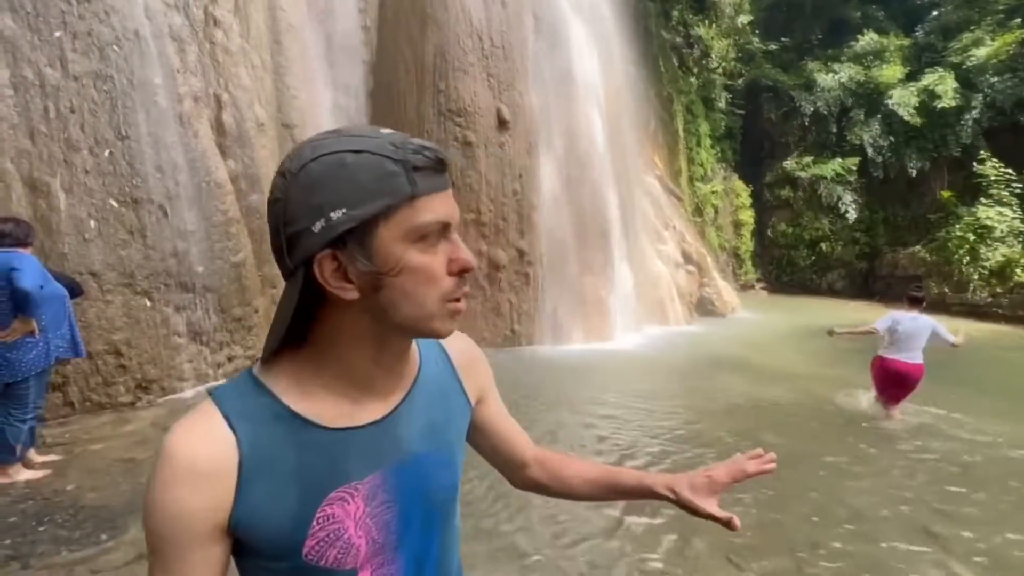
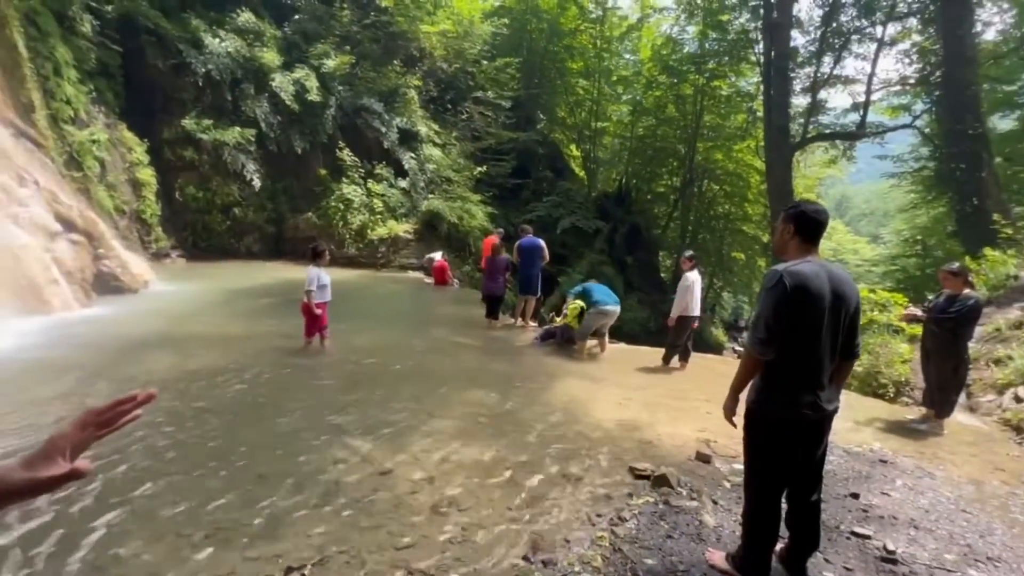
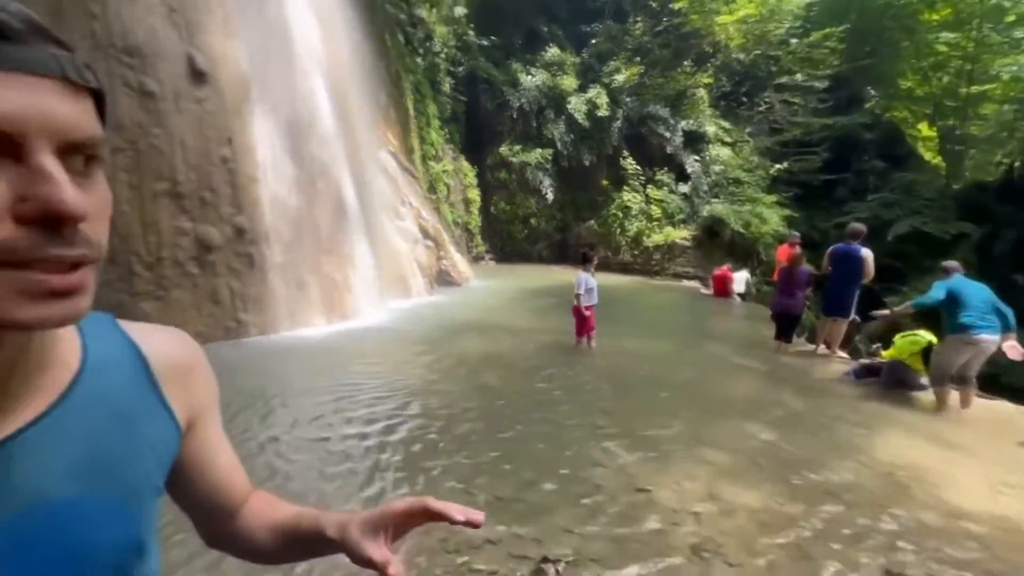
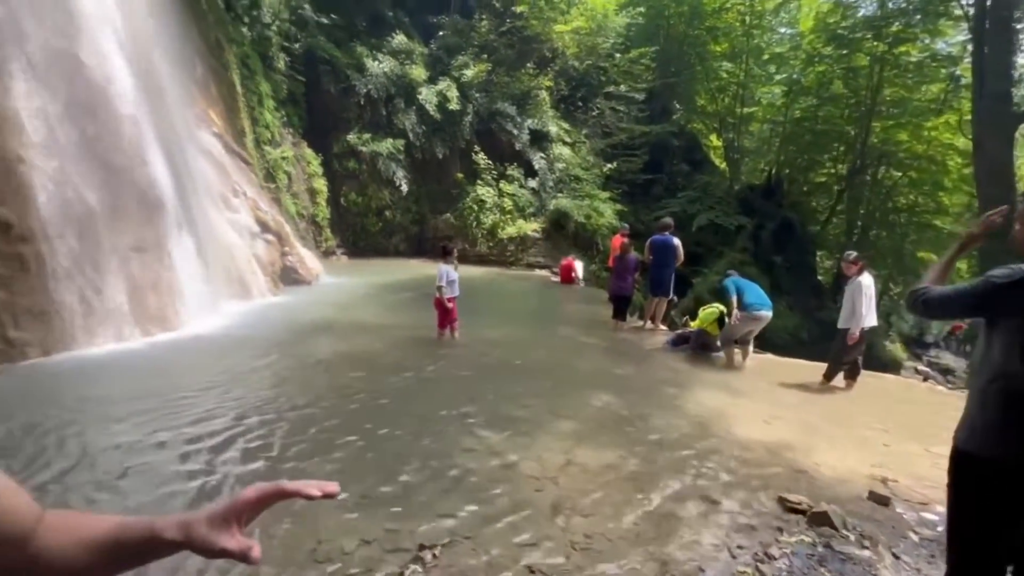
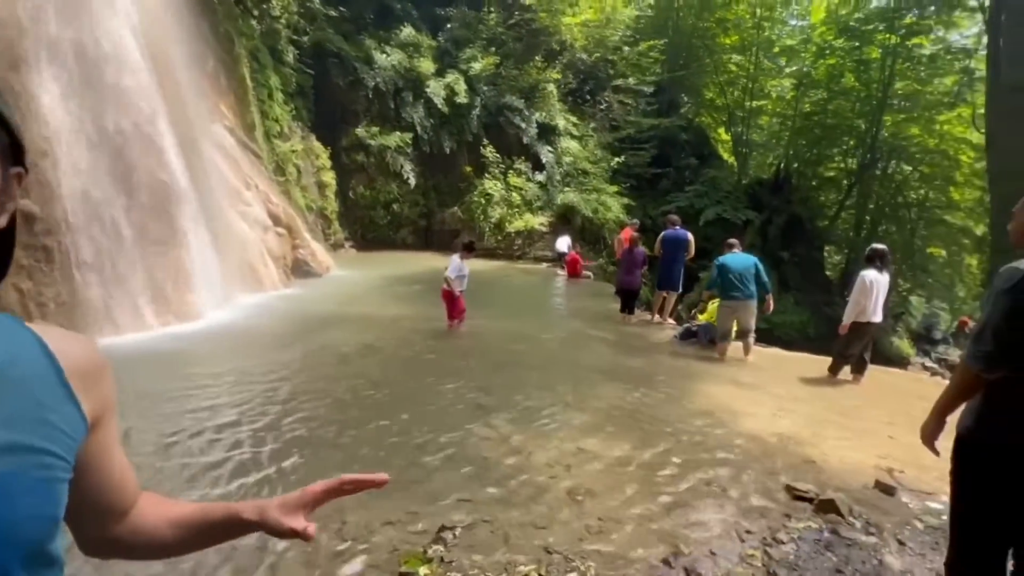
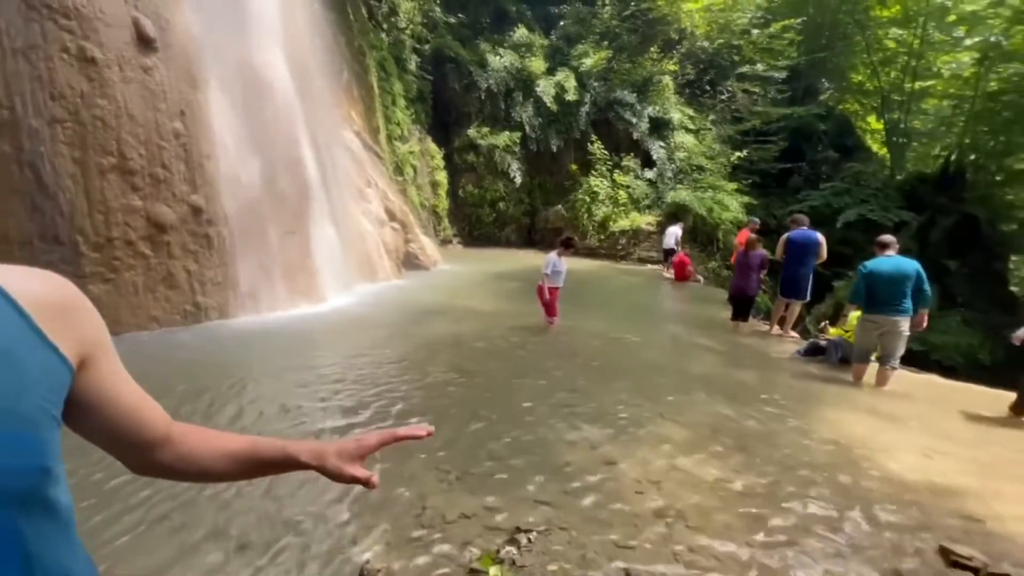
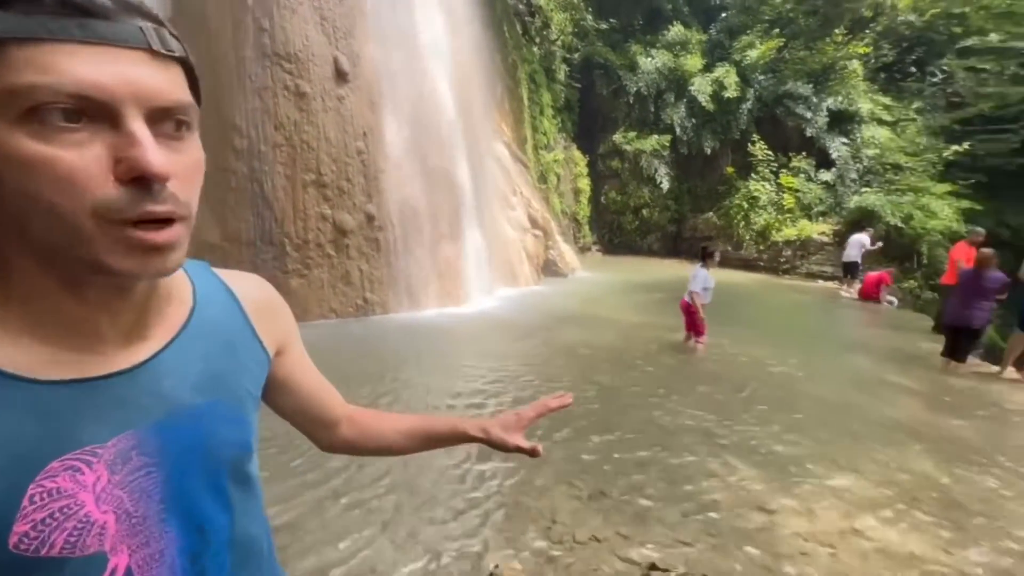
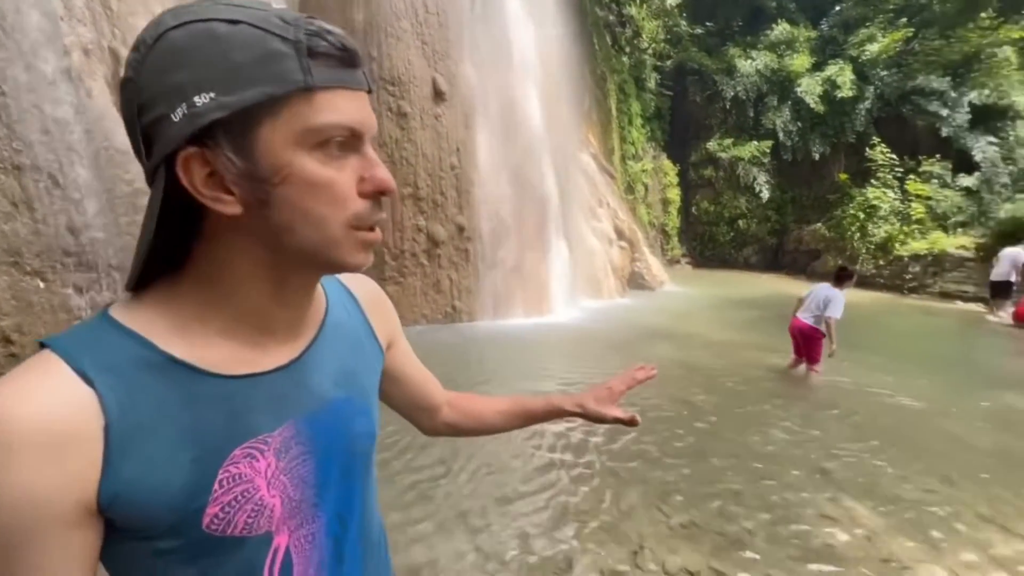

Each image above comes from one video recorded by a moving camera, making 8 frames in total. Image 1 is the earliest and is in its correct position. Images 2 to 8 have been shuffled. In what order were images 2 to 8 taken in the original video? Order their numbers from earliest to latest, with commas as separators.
8, 7, 6, 5, 2, 4, 3
